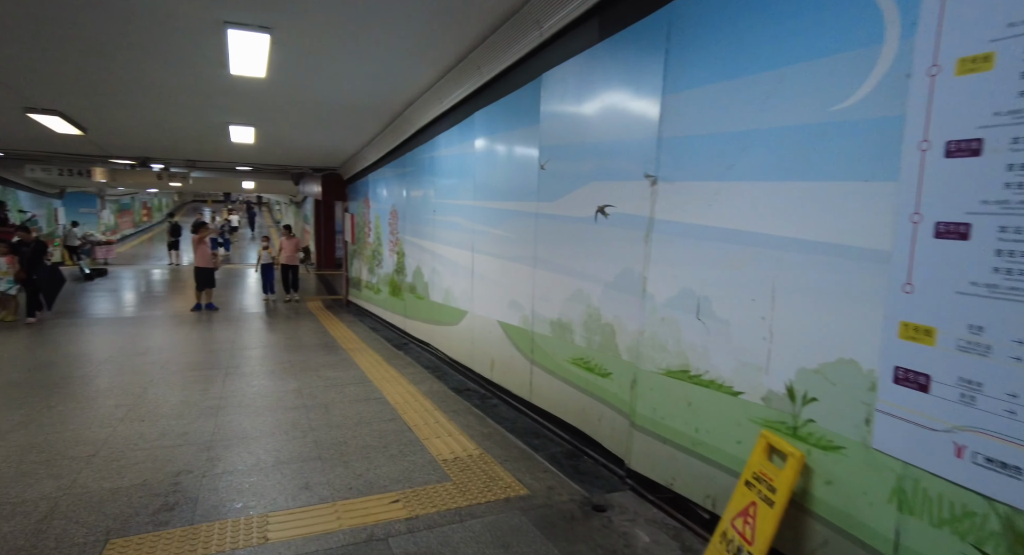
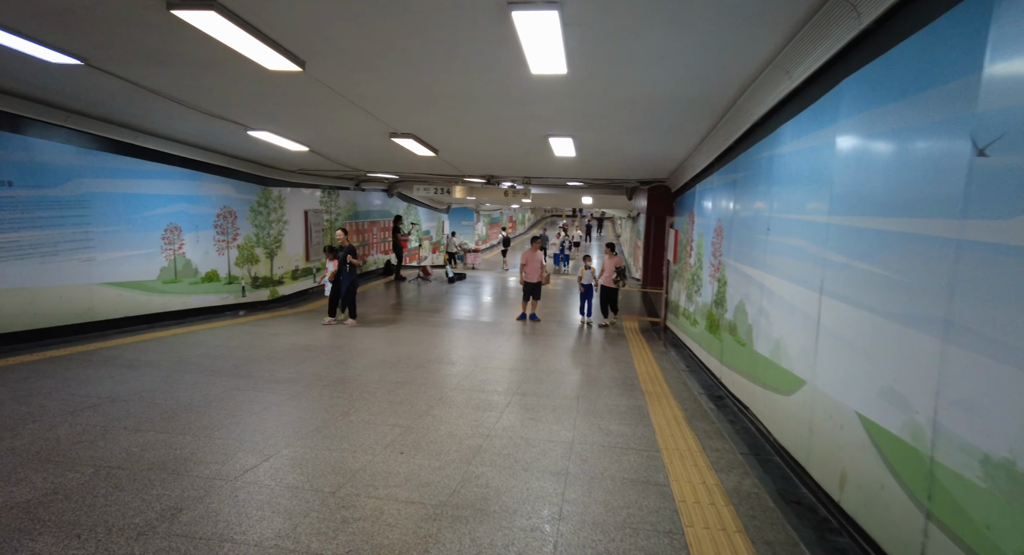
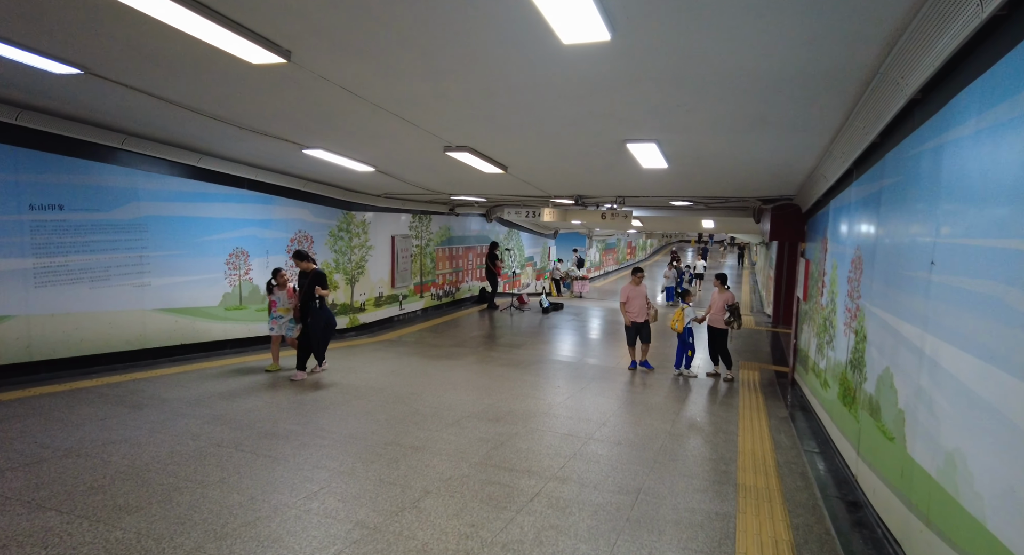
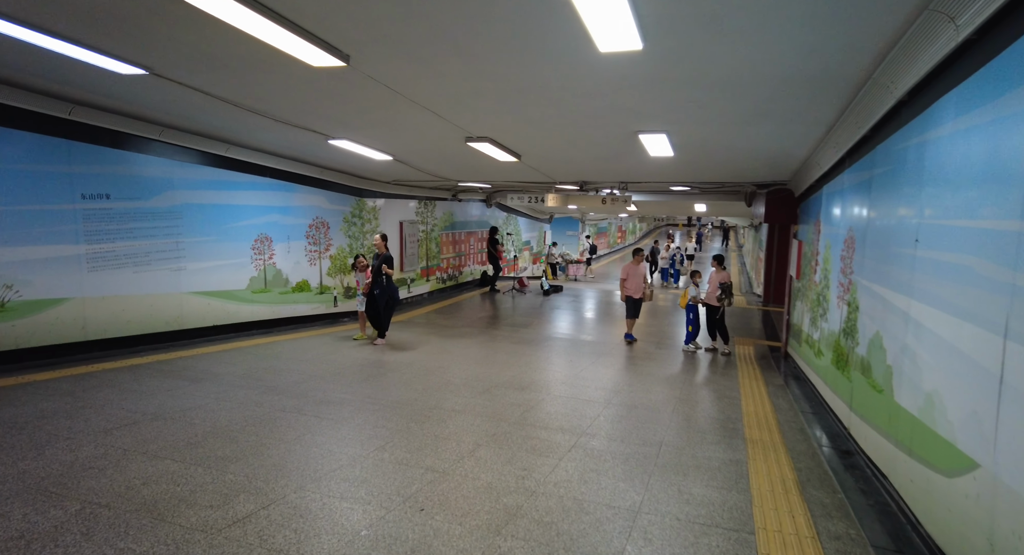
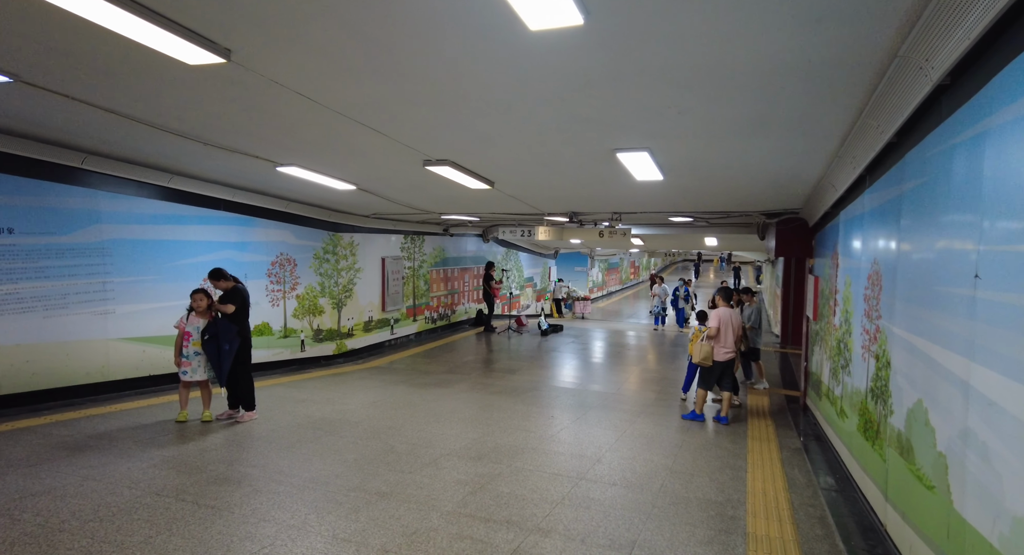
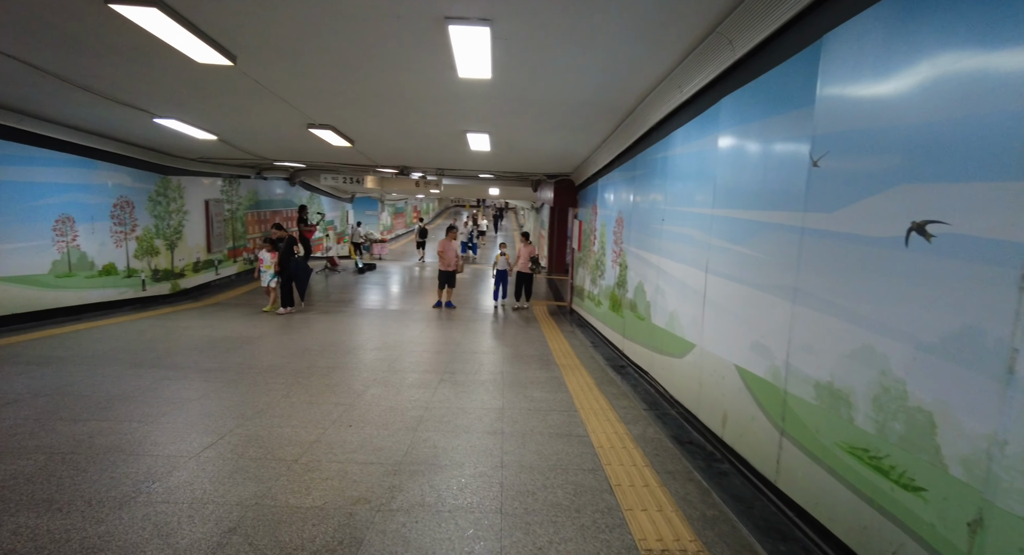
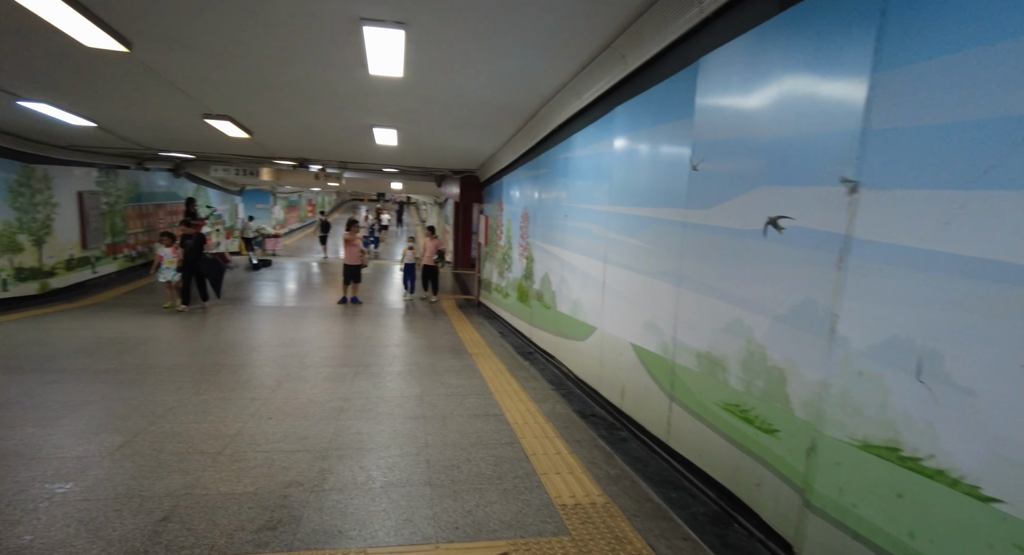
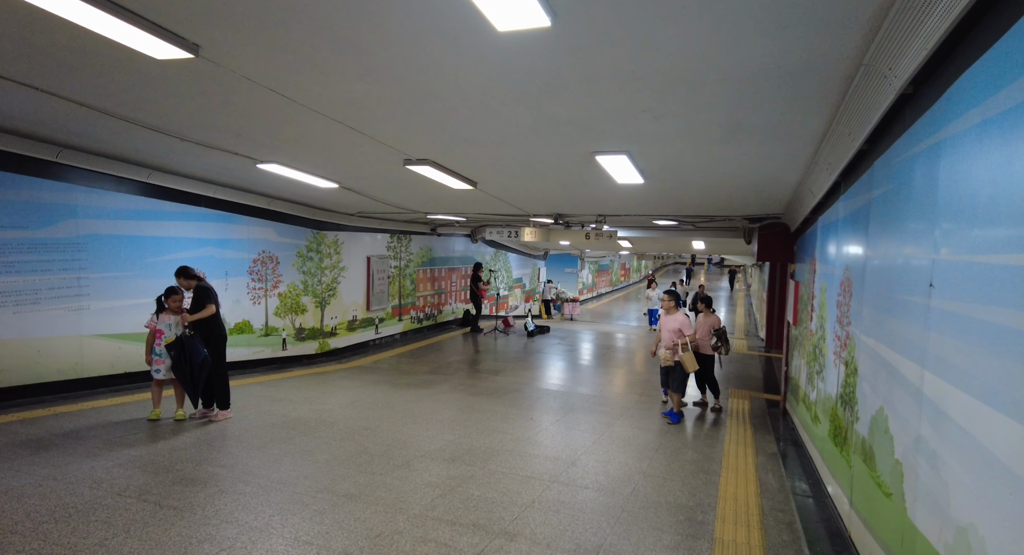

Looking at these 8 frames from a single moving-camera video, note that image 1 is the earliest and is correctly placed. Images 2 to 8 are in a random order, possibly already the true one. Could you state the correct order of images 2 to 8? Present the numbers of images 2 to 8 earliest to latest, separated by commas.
7, 6, 2, 4, 3, 8, 5
